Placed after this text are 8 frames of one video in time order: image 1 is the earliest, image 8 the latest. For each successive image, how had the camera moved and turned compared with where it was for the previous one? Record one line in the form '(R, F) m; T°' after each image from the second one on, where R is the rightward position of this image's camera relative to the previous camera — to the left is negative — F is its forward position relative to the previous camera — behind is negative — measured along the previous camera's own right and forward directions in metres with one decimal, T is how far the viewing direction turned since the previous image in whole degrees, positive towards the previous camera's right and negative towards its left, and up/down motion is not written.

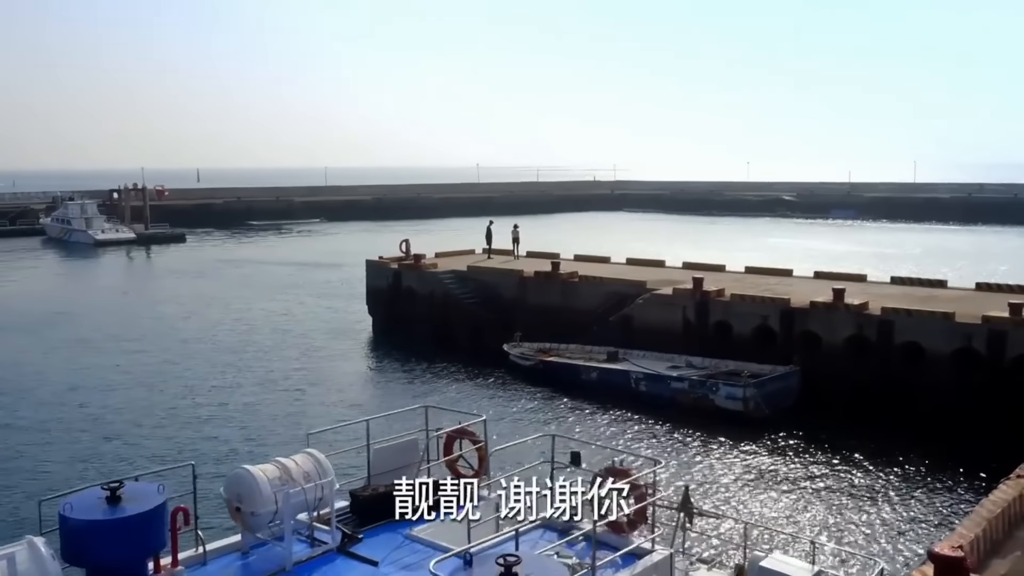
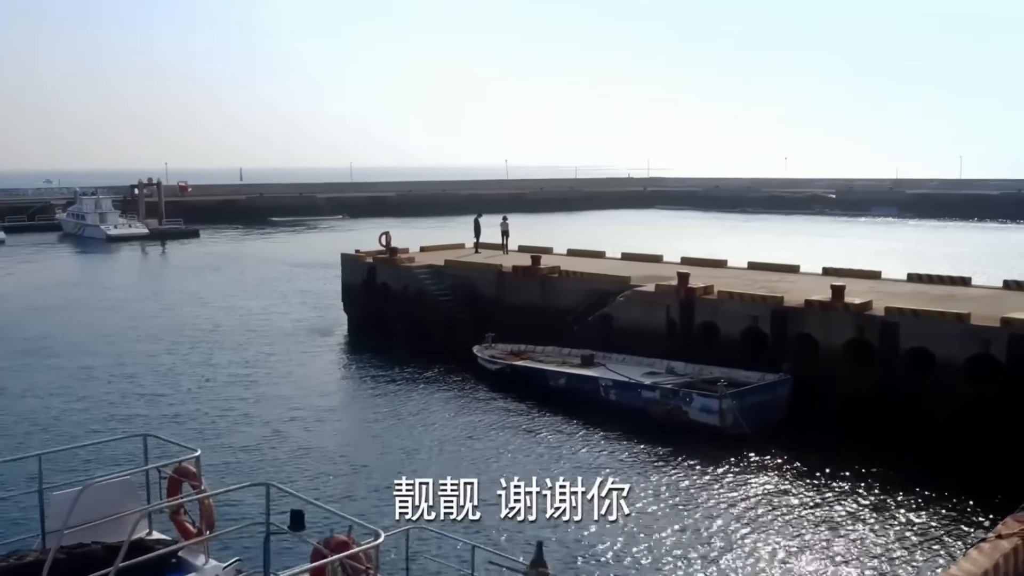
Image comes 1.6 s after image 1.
(+2.1, +2.7) m; -3°
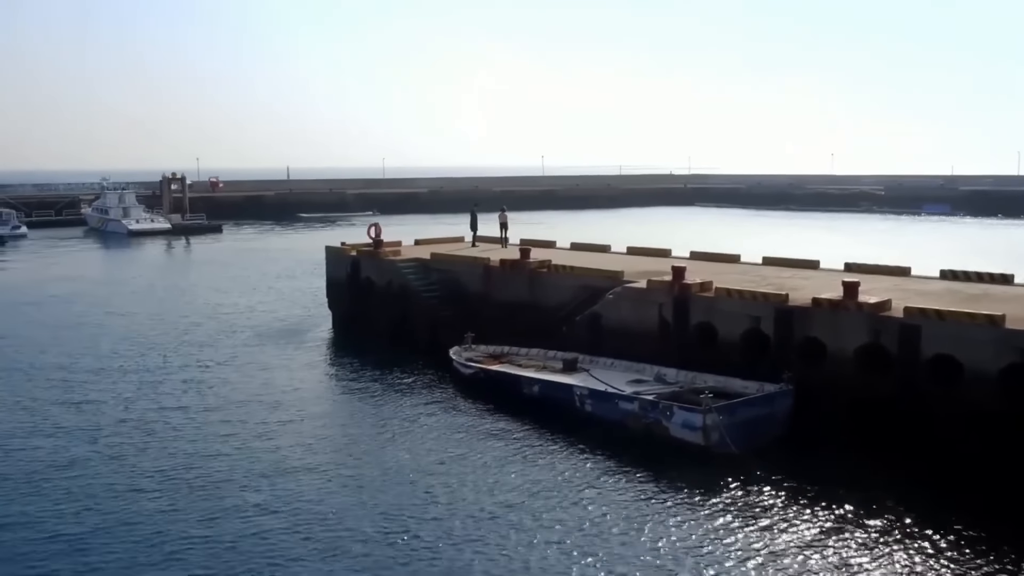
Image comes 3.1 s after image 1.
(+1.7, +2.5) m; -3°
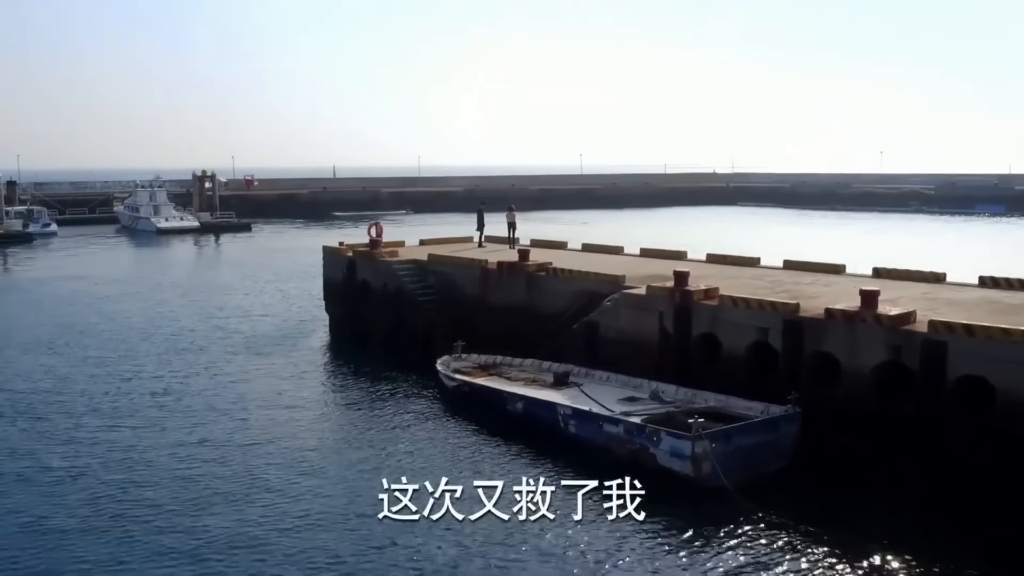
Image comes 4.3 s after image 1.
(+1.2, +1.8) m; -3°
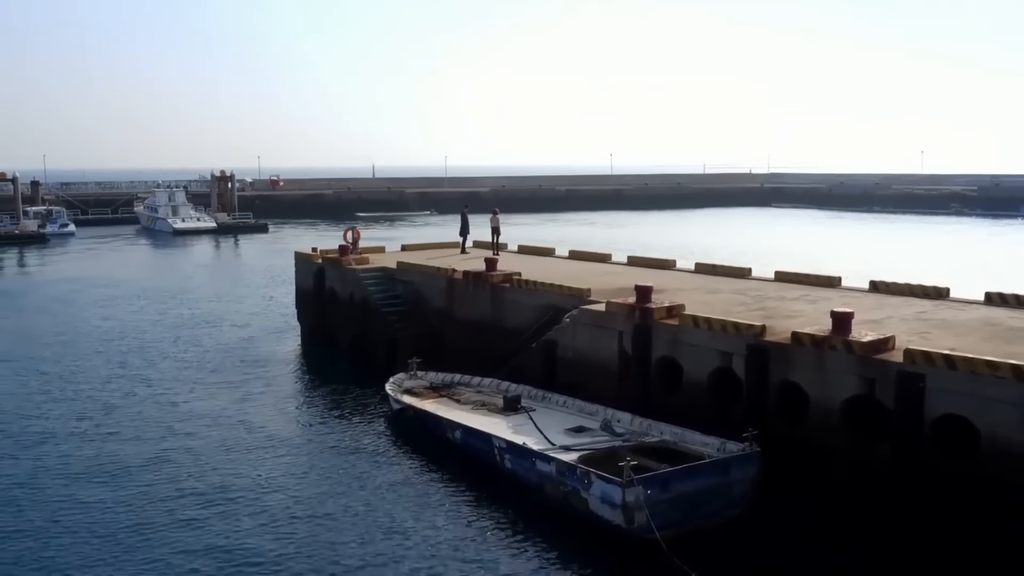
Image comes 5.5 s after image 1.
(+1.8, +1.8) m; -3°
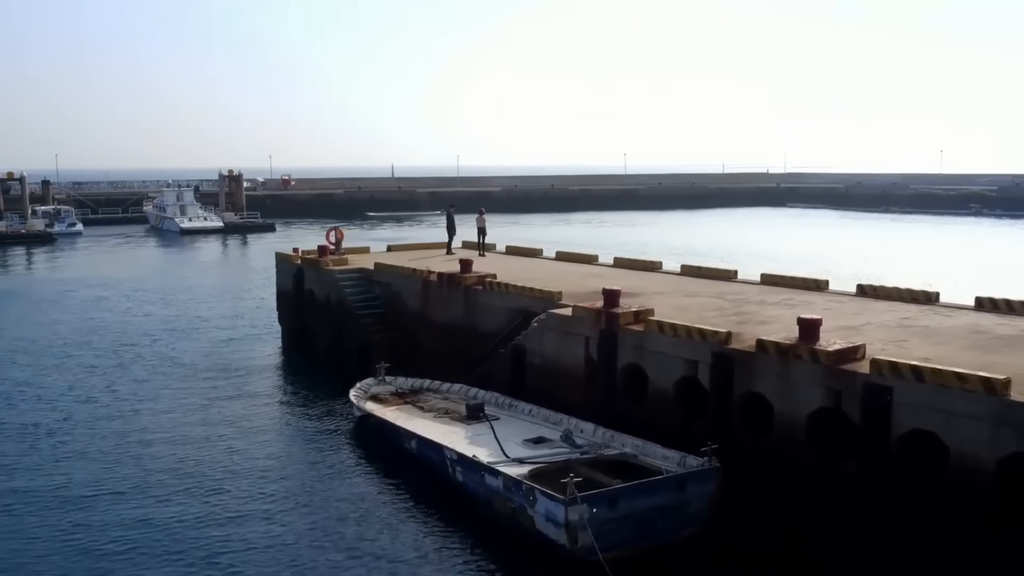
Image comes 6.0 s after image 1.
(+1.0, +0.7) m; -1°
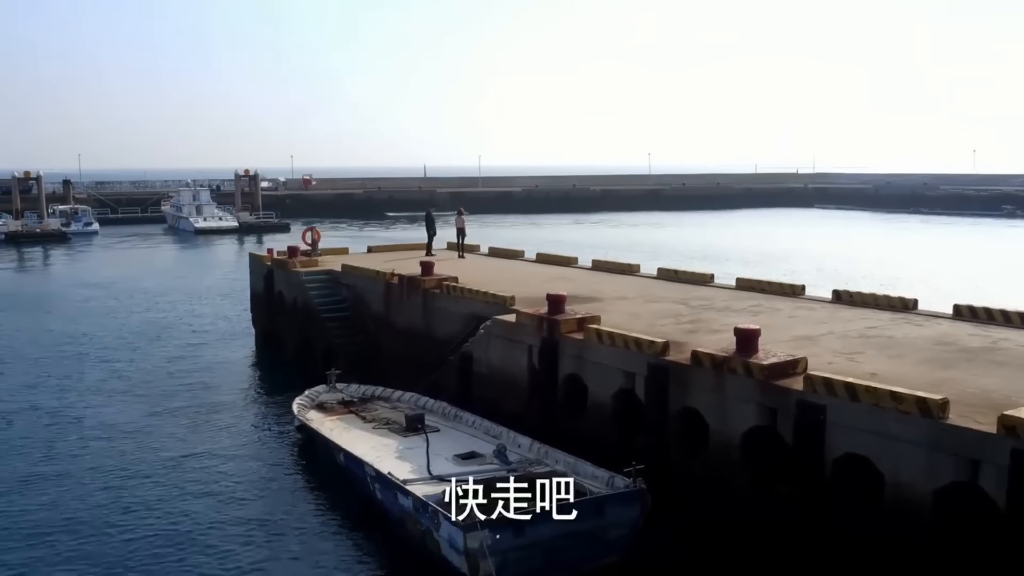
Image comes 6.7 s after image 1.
(+1.6, +0.9) m; -2°
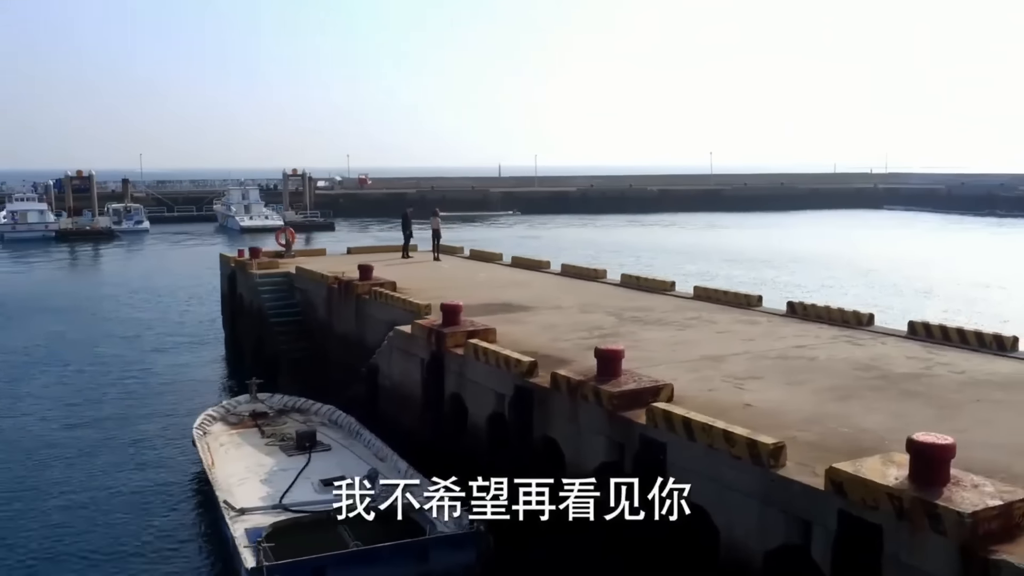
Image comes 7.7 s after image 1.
(+2.8, +1.5) m; -5°
